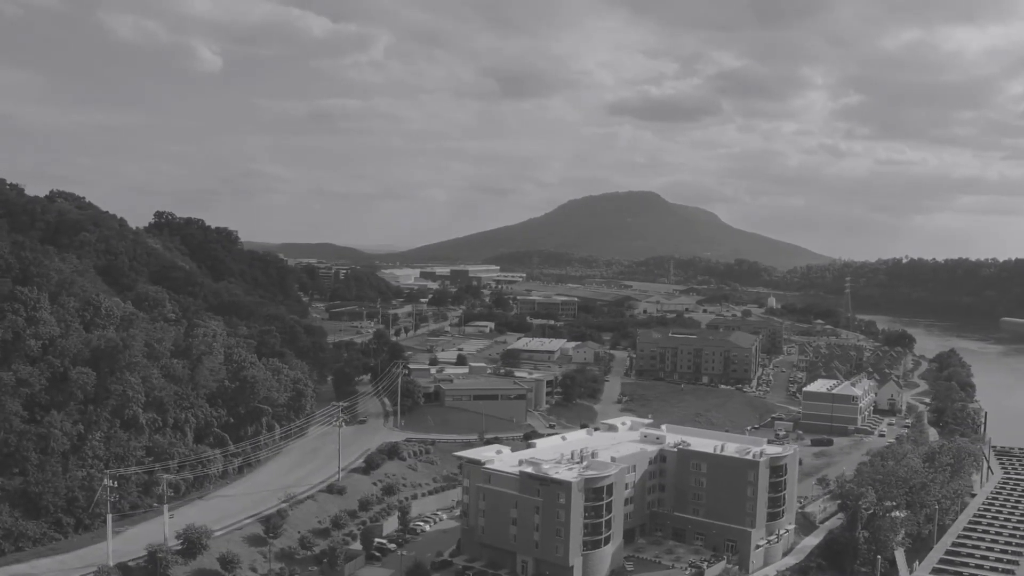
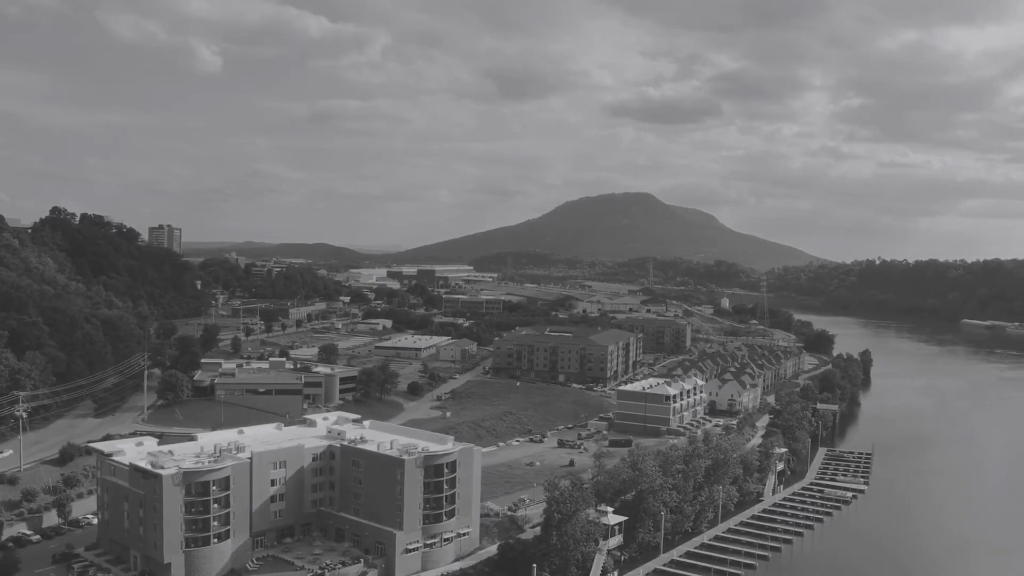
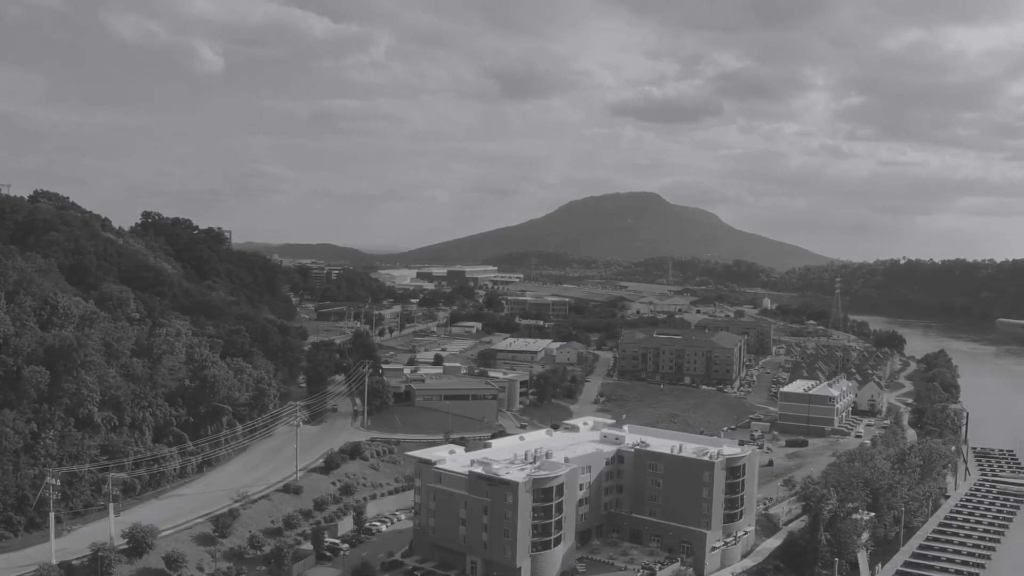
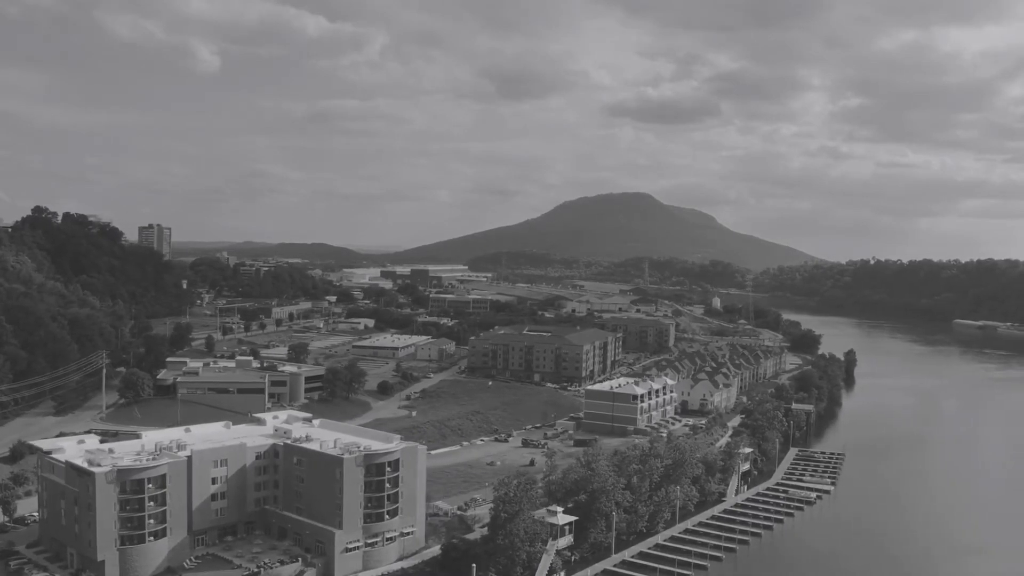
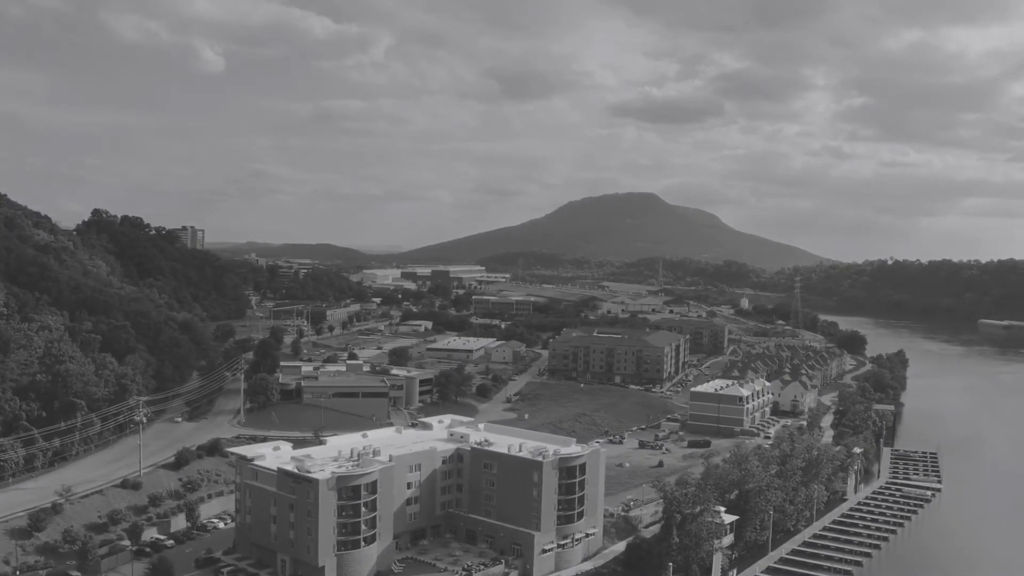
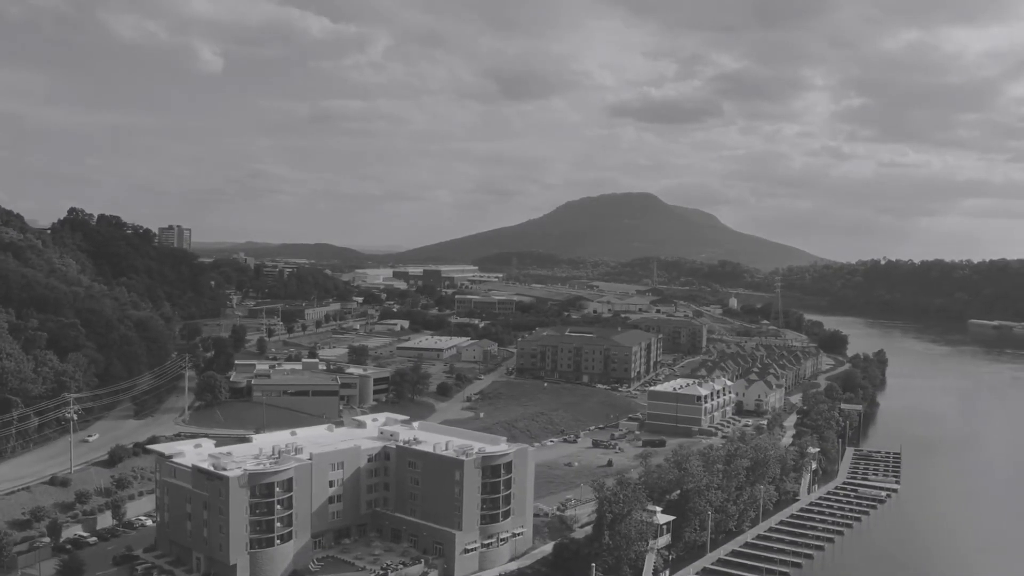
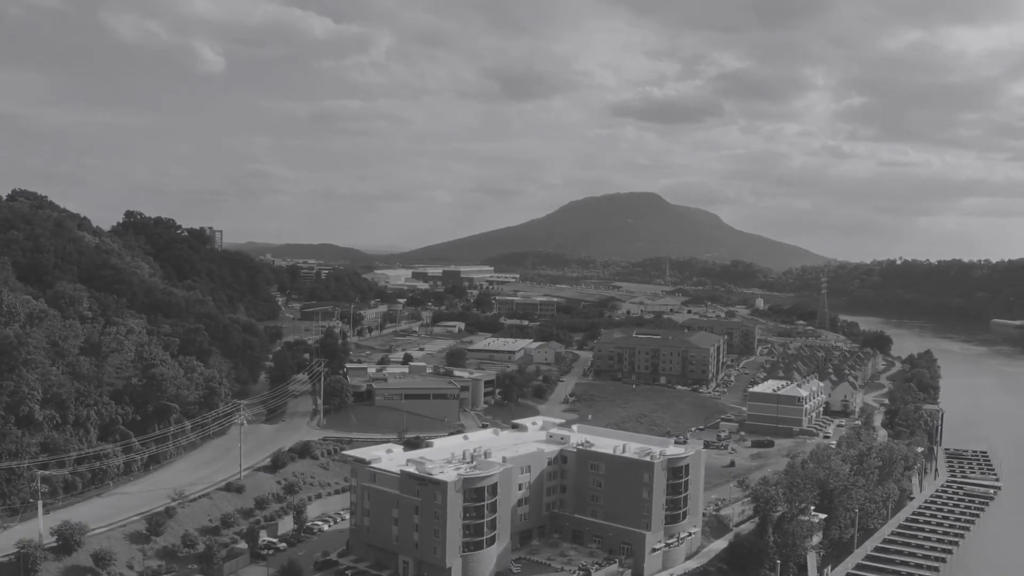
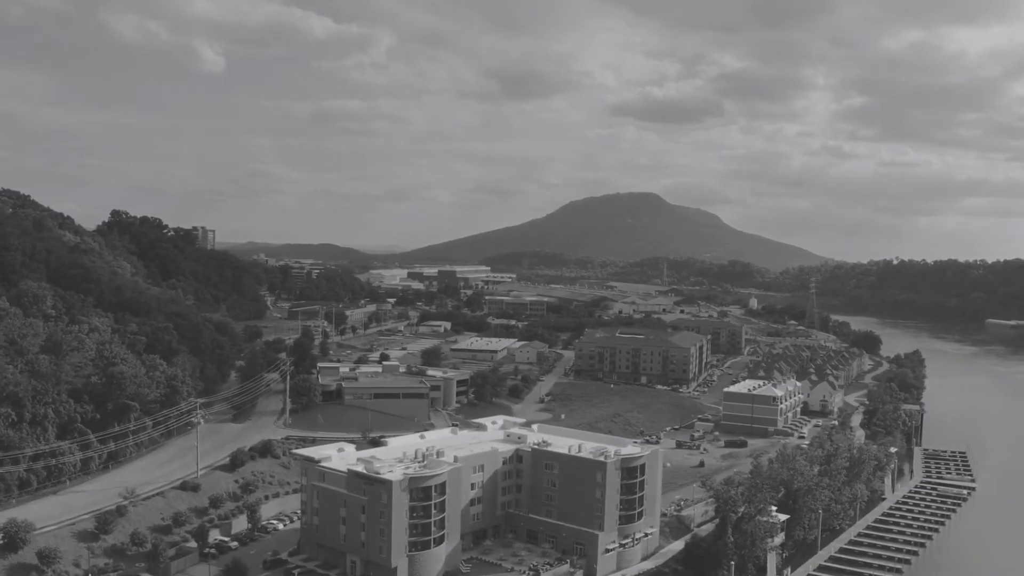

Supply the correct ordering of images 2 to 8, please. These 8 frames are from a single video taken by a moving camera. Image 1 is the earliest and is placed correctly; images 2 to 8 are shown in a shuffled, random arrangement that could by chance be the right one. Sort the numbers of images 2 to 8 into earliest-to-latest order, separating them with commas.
3, 7, 8, 5, 6, 2, 4
